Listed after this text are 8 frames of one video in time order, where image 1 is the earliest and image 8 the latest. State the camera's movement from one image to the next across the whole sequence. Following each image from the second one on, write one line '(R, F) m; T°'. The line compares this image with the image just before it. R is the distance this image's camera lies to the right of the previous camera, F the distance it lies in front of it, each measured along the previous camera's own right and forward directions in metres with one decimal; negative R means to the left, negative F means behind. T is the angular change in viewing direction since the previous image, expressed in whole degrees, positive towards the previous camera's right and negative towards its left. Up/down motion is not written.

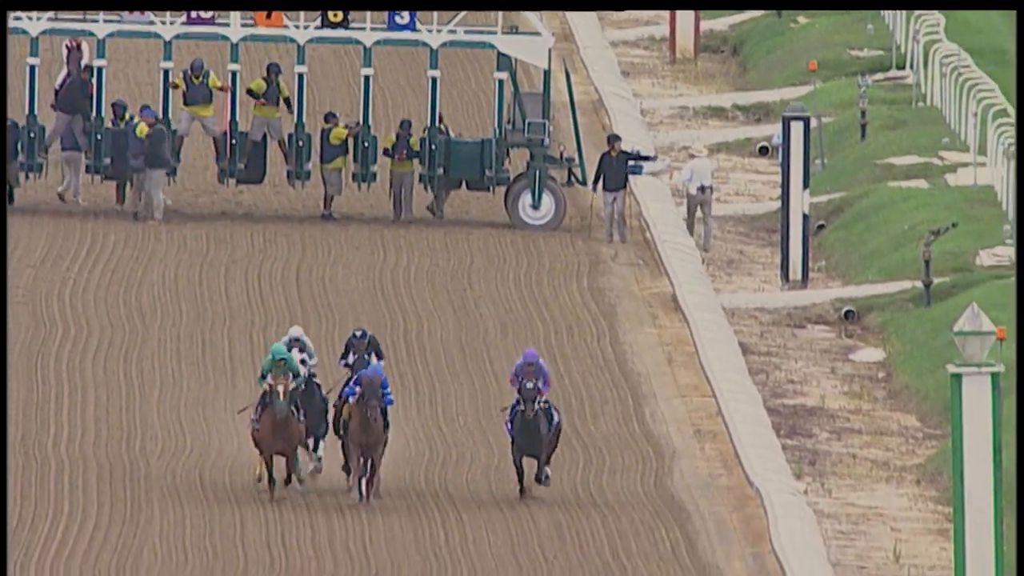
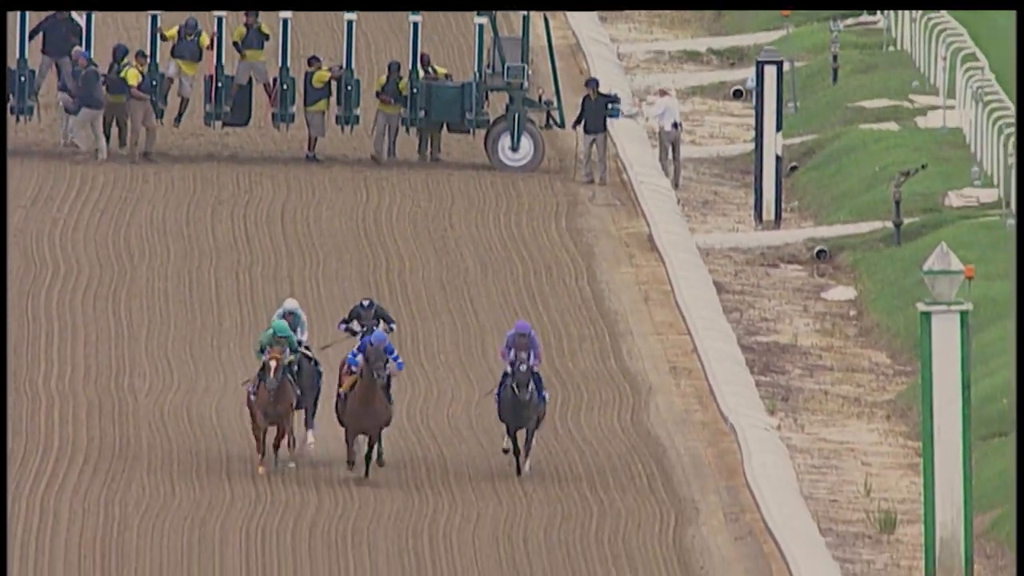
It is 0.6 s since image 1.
(0.0, -0.5) m; 0°
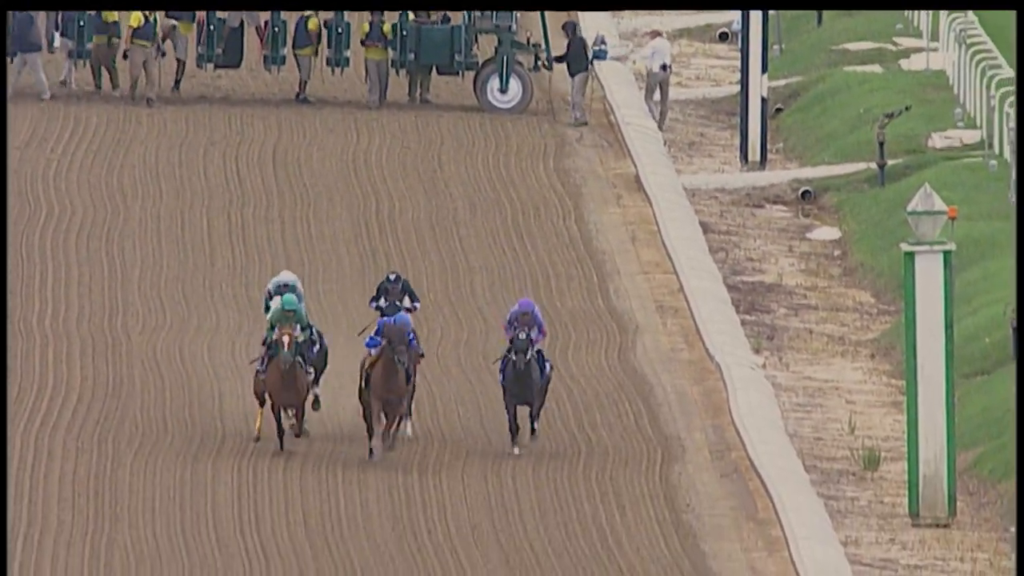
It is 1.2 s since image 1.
(0.0, -0.3) m; 0°
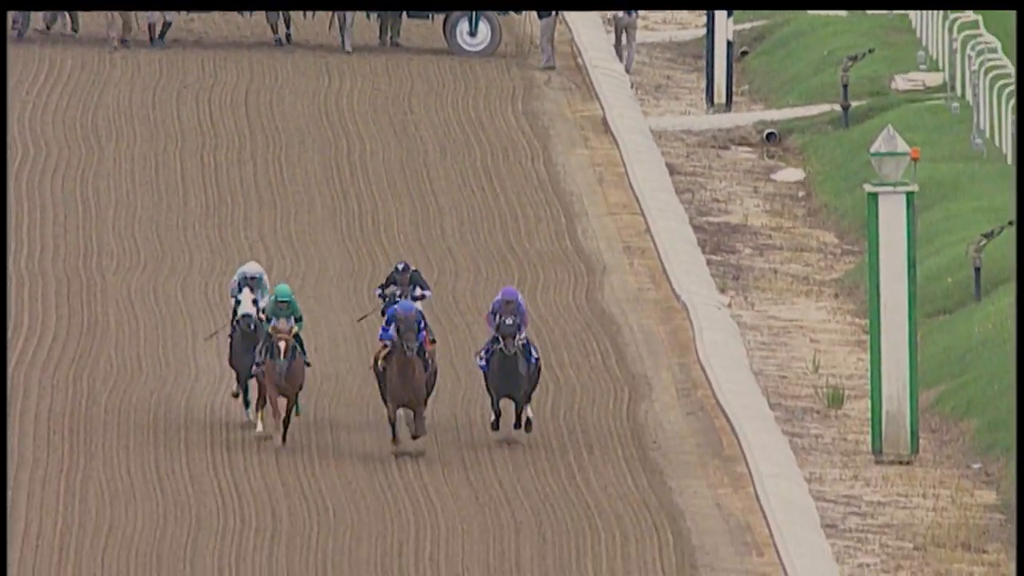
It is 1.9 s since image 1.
(0.0, -0.3) m; 0°
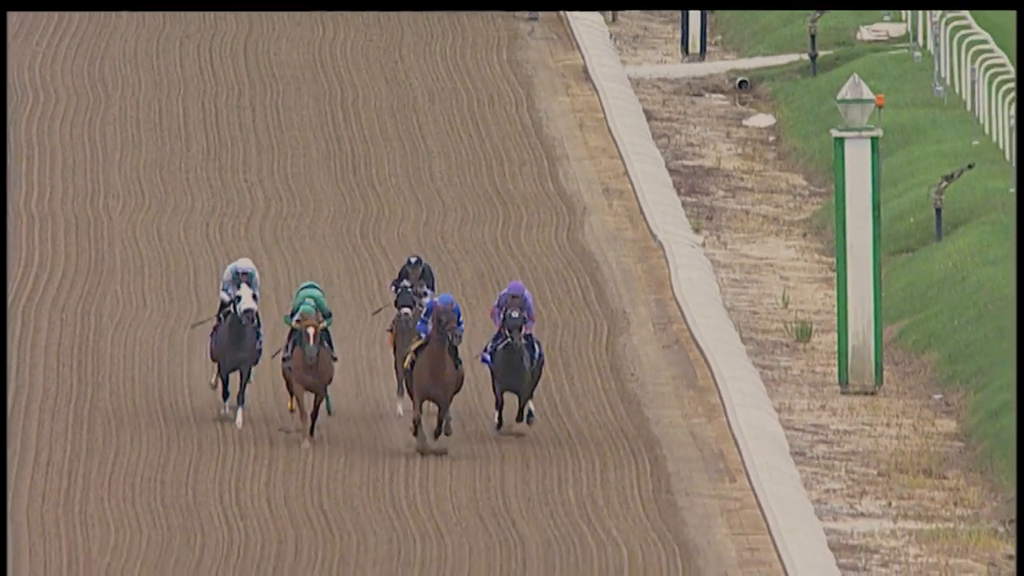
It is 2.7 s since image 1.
(0.0, -1.3) m; 0°
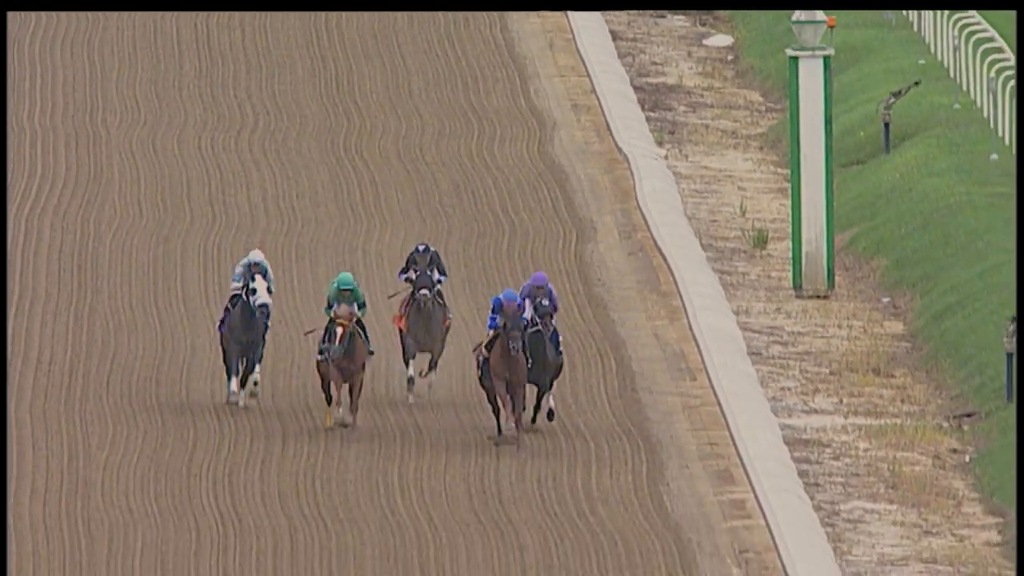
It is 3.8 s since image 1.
(-0.1, -1.5) m; 0°
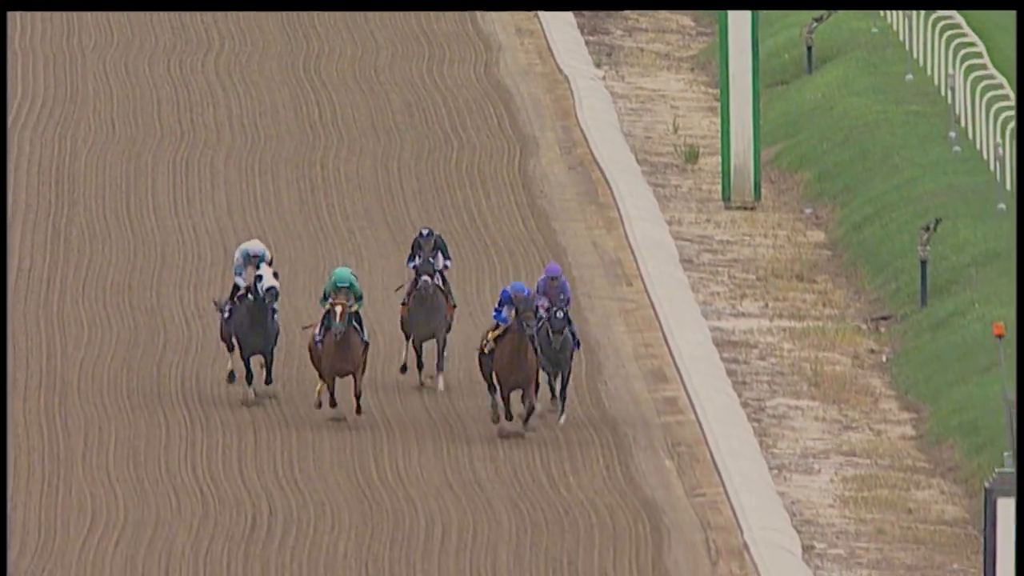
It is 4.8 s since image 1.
(0.0, -1.9) m; +1°
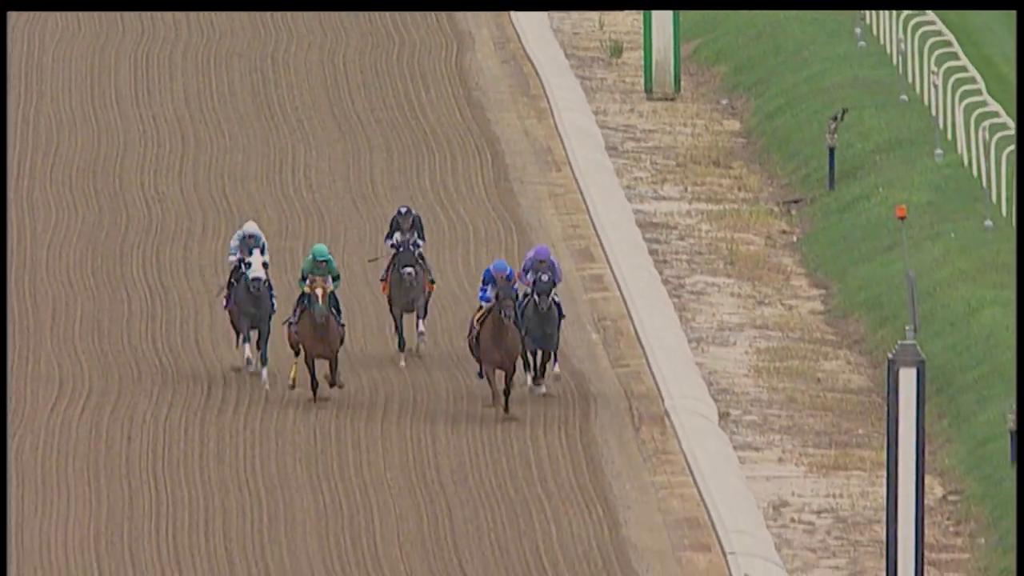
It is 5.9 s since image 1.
(0.0, -2.1) m; +1°
